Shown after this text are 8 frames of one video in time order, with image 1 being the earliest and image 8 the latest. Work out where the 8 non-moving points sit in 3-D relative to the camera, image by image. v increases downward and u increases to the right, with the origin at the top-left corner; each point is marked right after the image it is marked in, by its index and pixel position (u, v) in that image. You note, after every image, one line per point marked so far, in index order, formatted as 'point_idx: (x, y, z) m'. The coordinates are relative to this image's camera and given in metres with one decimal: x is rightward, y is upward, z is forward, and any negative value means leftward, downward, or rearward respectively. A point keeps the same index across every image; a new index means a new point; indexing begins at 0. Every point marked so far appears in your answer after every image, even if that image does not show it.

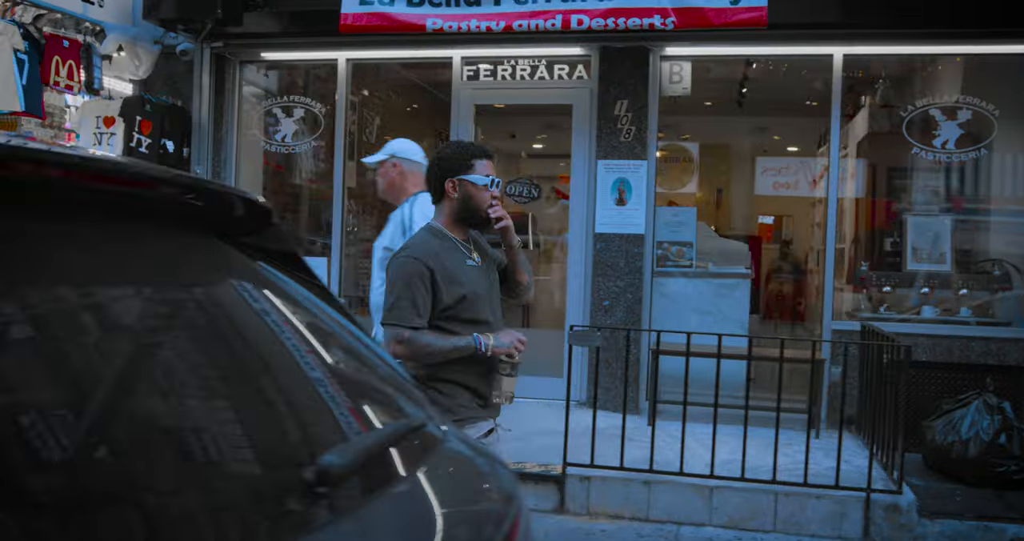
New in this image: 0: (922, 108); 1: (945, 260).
0: (+2.5, +1.0, +6.4) m
1: (+2.7, +0.1, +6.4) m
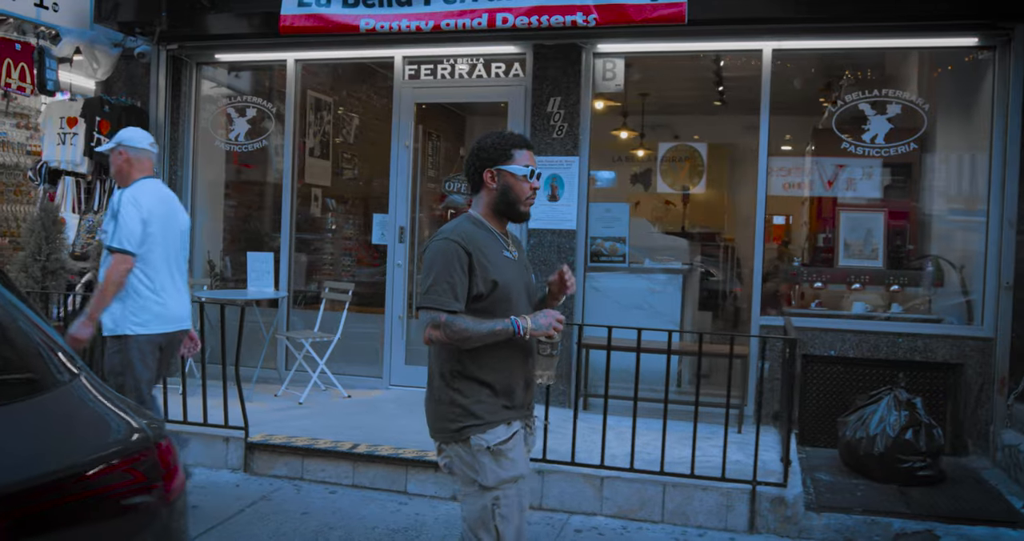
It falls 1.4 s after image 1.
0: (+2.0, +1.0, +6.4) m
1: (+2.2, +0.1, +6.4) m
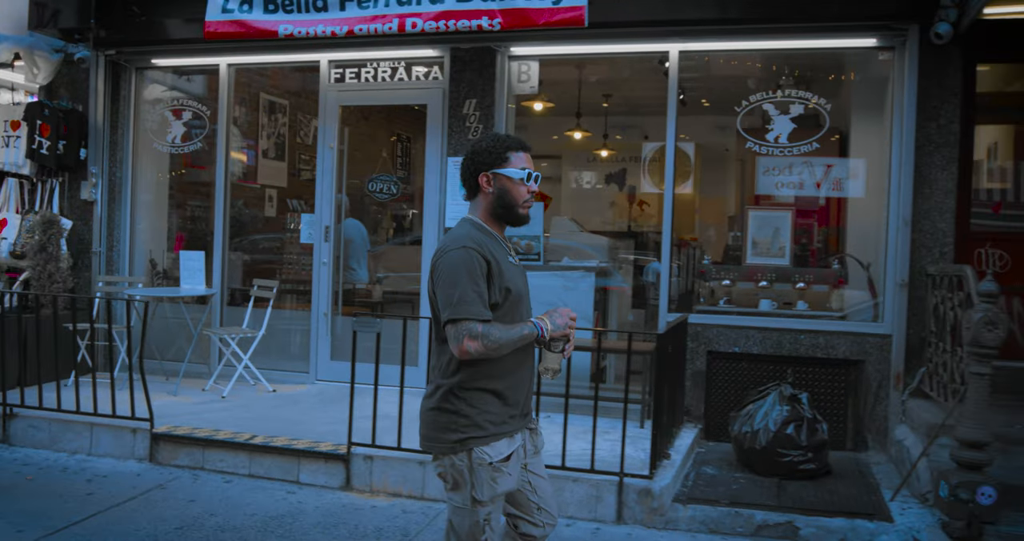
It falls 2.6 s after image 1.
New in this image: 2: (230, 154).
0: (+1.5, +1.0, +6.5) m
1: (+1.7, +0.1, +6.5) m
2: (-2.0, +0.8, +7.5) m
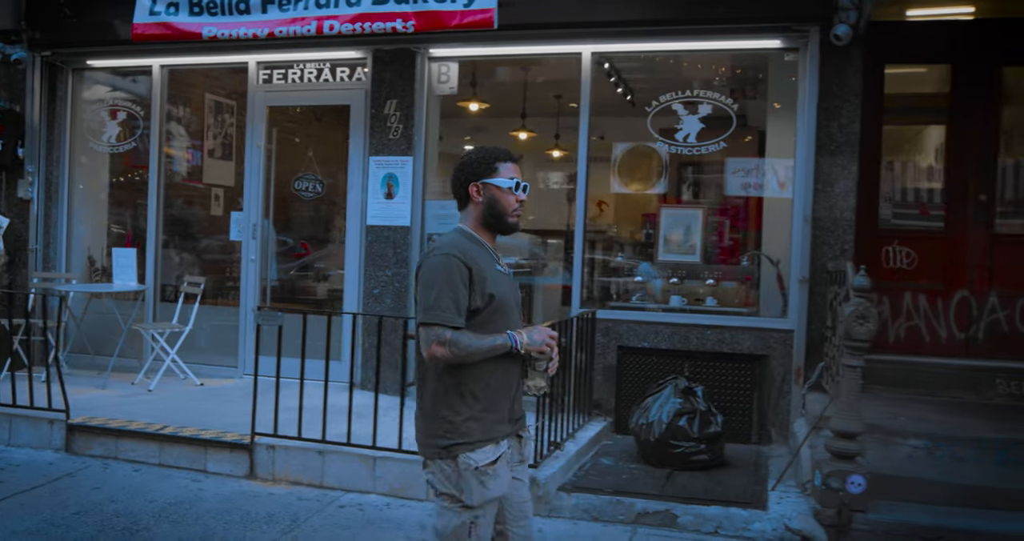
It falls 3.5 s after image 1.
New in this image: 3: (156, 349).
0: (+1.0, +1.0, +6.6) m
1: (+1.2, +0.1, +6.6) m
2: (-2.5, +0.9, +7.7) m
3: (-2.4, -0.5, +7.1) m
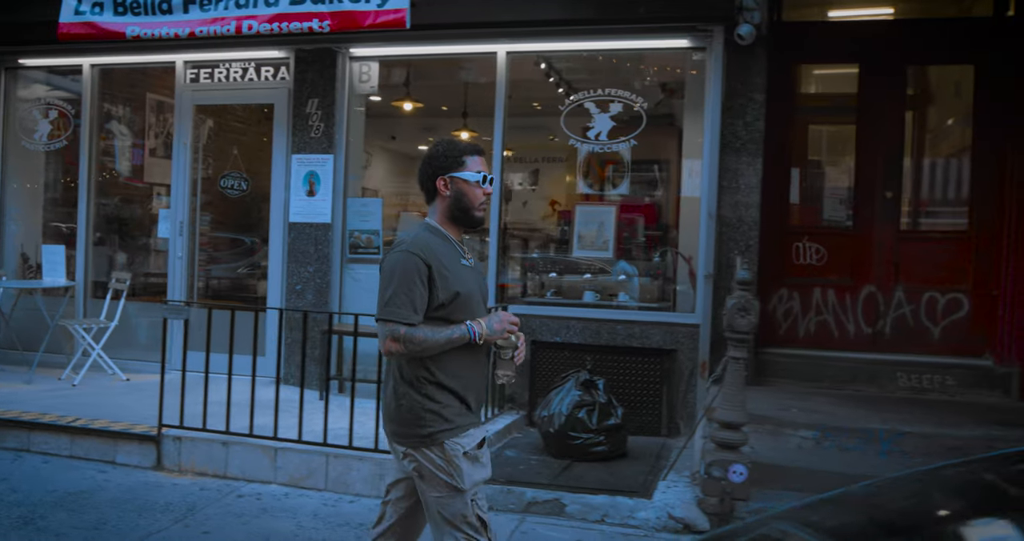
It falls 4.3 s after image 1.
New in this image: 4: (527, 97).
0: (+0.4, +1.1, +6.7) m
1: (+0.6, +0.1, +6.7) m
2: (-3.1, +0.9, +7.8) m
3: (-2.9, -0.5, +7.2) m
4: (+0.1, +1.1, +6.8) m
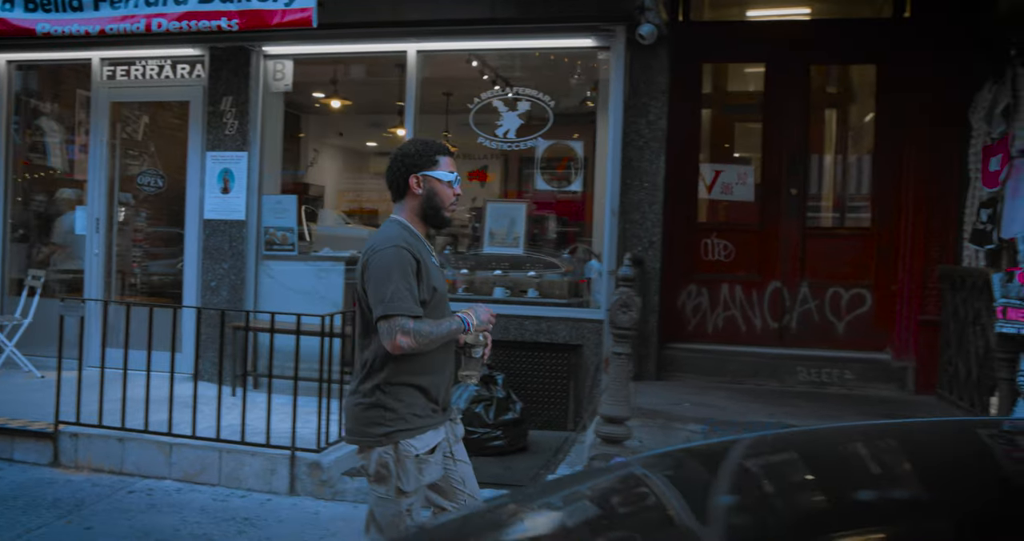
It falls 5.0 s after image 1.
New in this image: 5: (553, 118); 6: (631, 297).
0: (-0.1, +1.1, +6.8) m
1: (0.0, +0.2, +6.8) m
2: (-3.7, +0.9, +7.8) m
3: (-3.5, -0.5, +7.3) m
4: (-0.5, +1.1, +6.9) m
5: (+0.3, +1.0, +6.7) m
6: (+0.6, -0.1, +5.0) m
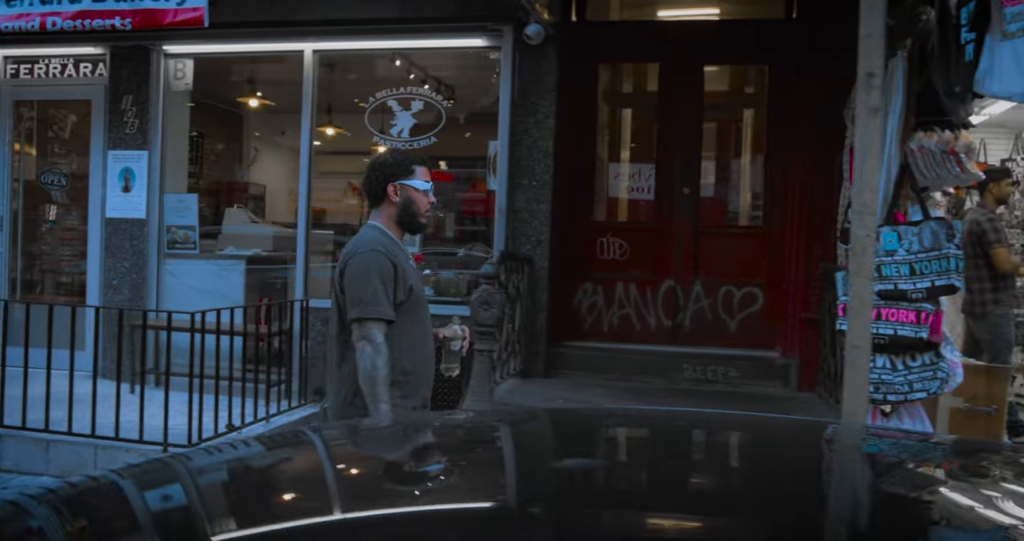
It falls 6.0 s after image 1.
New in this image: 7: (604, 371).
0: (-0.8, +1.1, +6.8) m
1: (-0.6, +0.2, +6.8) m
2: (-4.3, +0.9, +7.8) m
3: (-4.2, -0.5, +7.3) m
4: (-1.2, +1.2, +6.9) m
5: (-0.4, +1.0, +6.7) m
6: (-0.1, -0.1, +5.1) m
7: (+0.6, -0.6, +6.5) m
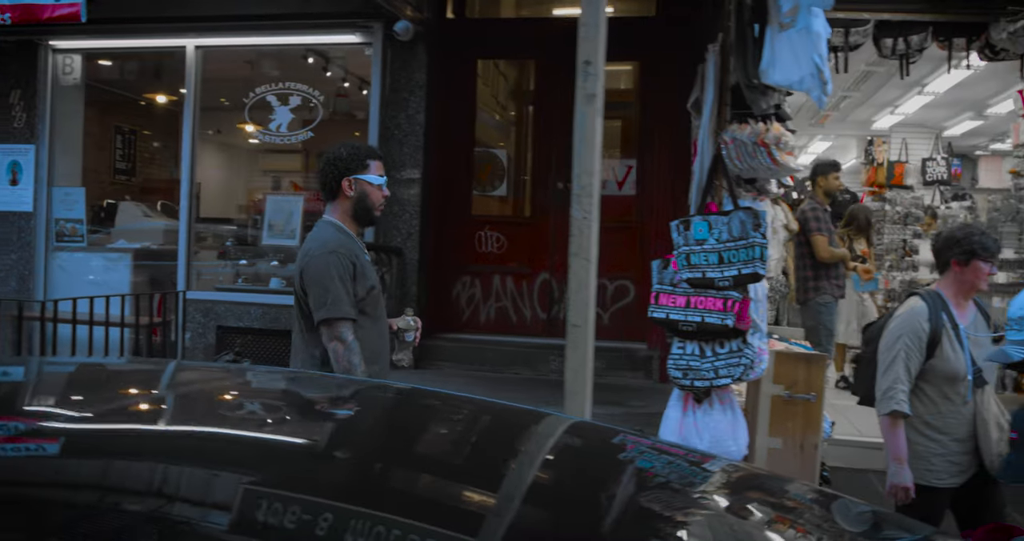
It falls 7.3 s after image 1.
0: (-1.6, +1.2, +6.9) m
1: (-1.4, +0.2, +6.9) m
2: (-5.1, +1.0, +7.9) m
3: (-5.0, -0.4, +7.4) m
4: (-2.0, +1.2, +7.0) m
5: (-1.2, +1.0, +6.8) m
6: (-0.9, -0.1, +5.2) m
7: (-0.2, -0.6, +6.6) m
